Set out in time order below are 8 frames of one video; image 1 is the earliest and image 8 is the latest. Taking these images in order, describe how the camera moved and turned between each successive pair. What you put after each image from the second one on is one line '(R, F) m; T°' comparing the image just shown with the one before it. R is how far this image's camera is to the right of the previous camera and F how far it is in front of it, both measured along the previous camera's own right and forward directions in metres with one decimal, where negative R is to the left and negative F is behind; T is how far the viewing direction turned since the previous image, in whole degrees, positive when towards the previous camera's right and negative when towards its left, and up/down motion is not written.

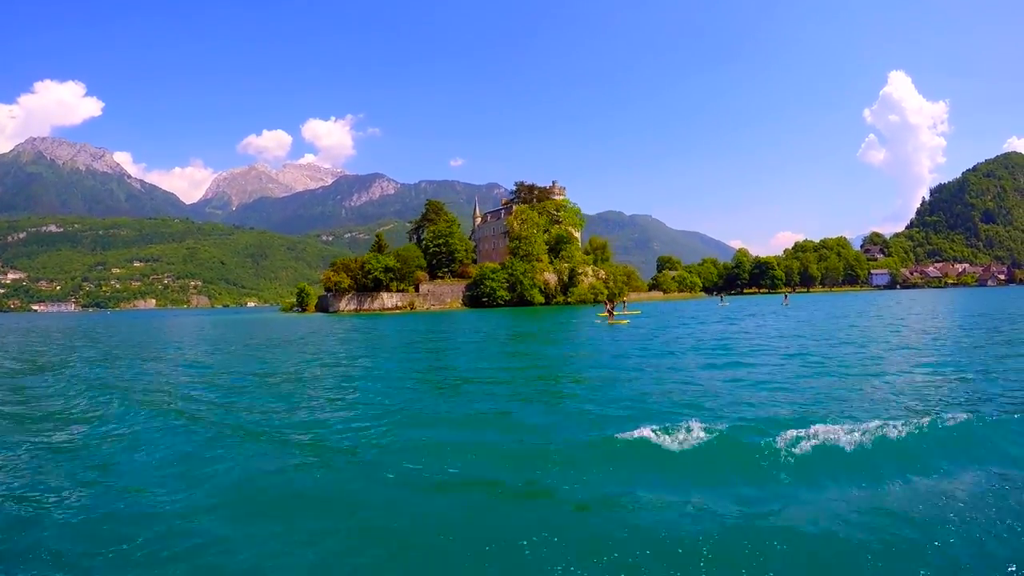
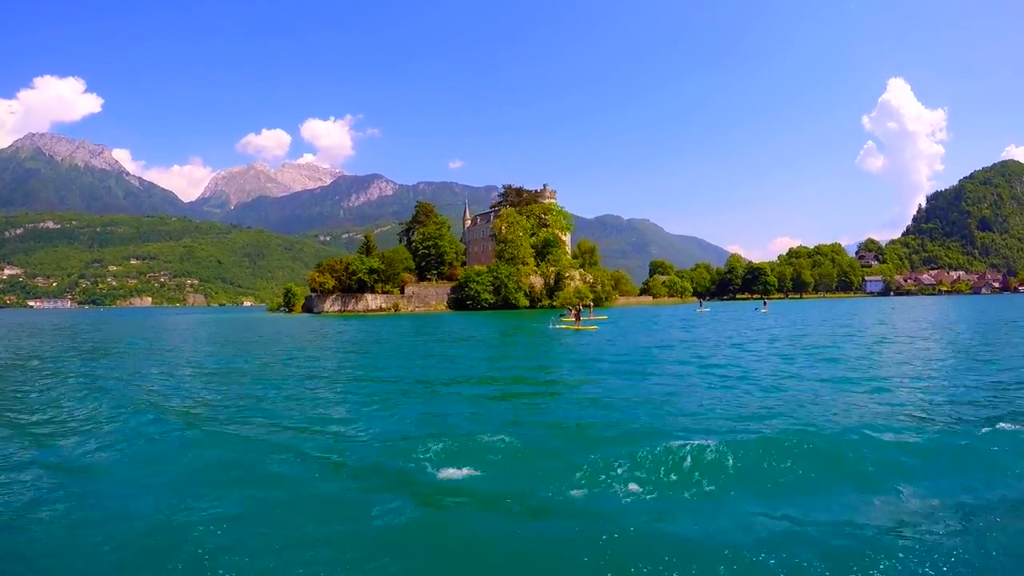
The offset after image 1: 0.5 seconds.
(+0.7, +0.1) m; 0°
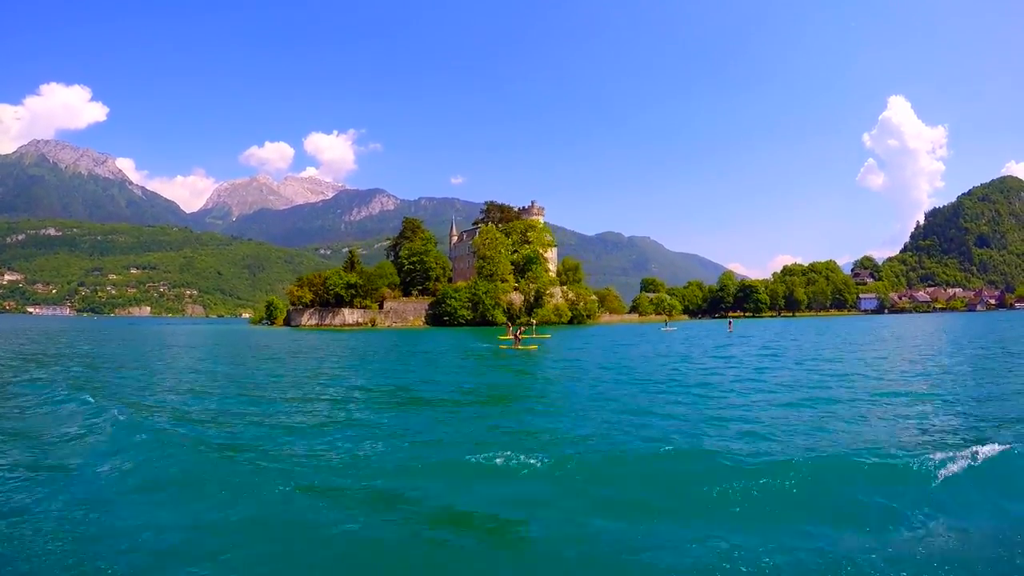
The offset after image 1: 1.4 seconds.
(+1.3, +0.3) m; 0°
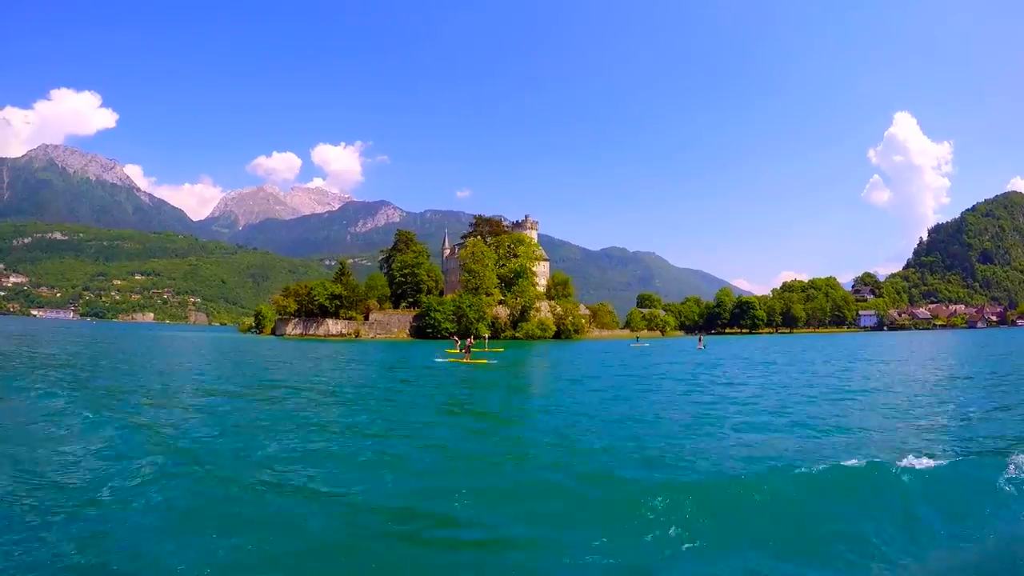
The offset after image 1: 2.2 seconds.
(+1.1, +0.1) m; 0°
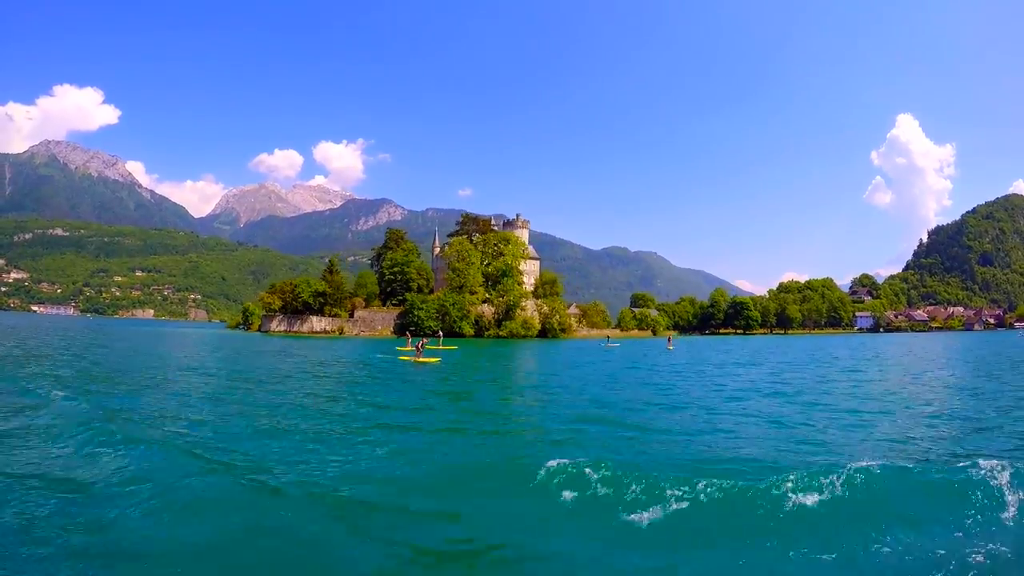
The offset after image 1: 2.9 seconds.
(+1.0, +0.1) m; 0°
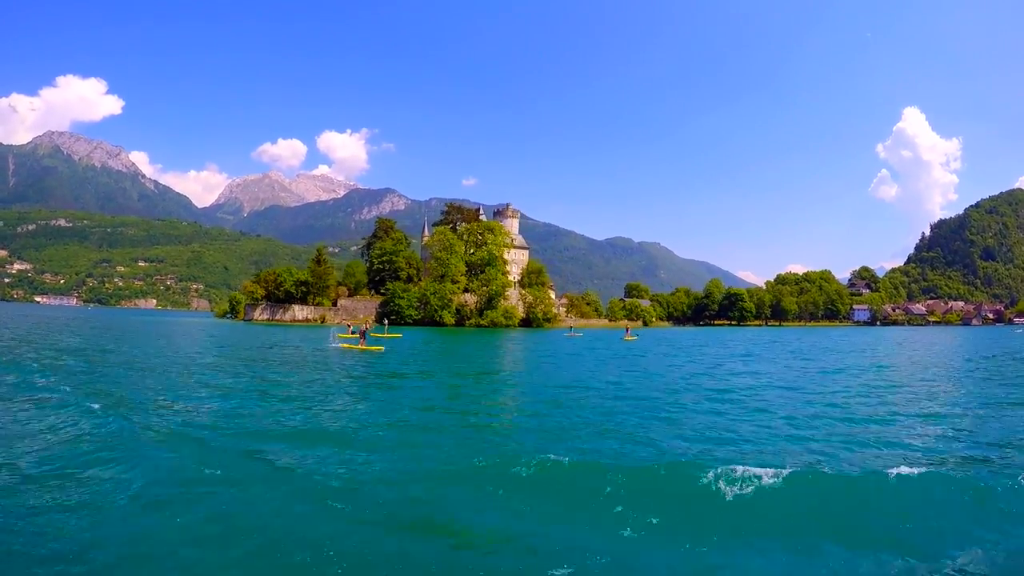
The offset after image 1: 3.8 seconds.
(+1.2, +0.1) m; 0°
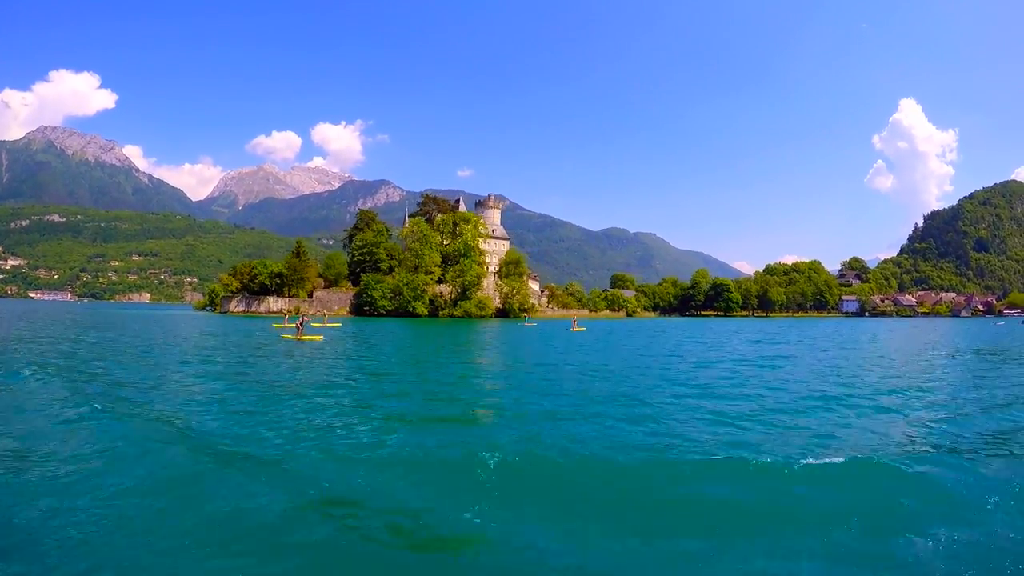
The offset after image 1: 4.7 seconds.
(+1.3, -0.2) m; 0°
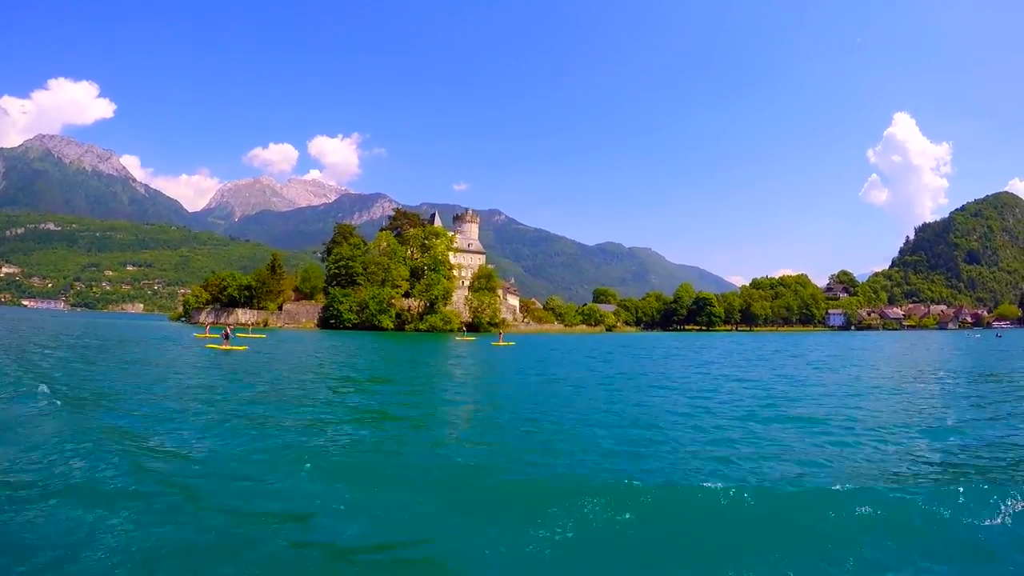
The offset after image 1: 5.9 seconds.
(+1.8, -0.5) m; 0°
